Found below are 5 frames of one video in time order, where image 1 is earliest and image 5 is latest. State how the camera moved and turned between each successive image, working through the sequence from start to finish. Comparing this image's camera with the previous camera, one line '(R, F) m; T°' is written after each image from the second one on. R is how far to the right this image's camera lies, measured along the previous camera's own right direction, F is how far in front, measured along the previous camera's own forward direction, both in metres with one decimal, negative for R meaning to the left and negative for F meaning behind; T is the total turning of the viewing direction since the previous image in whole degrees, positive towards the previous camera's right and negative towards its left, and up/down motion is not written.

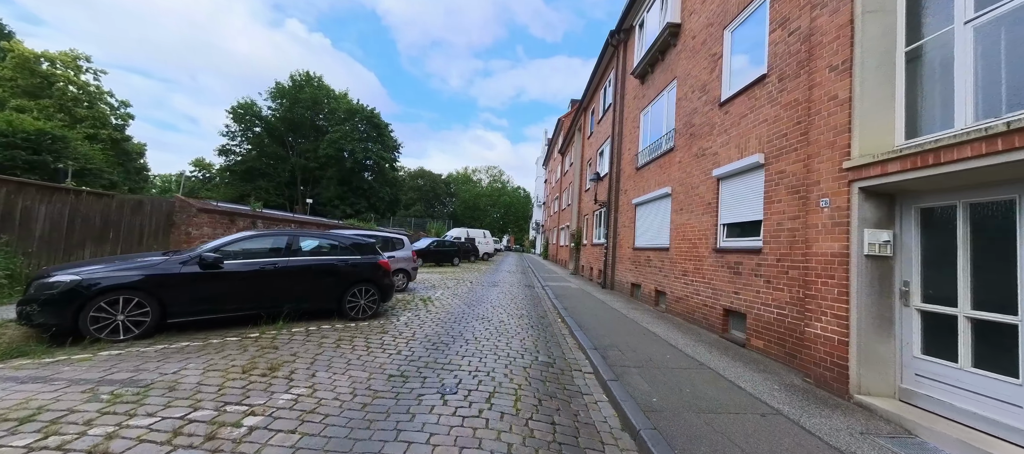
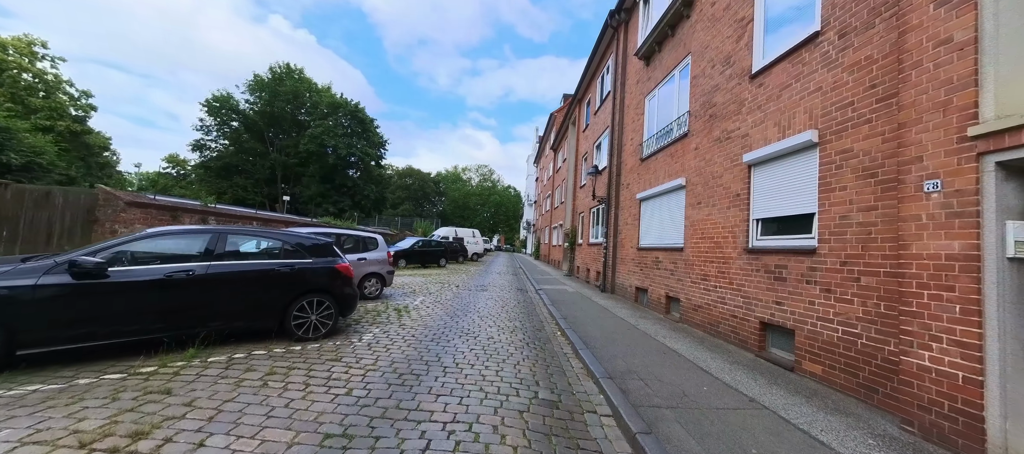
(0.0, +1.2) m; +2°
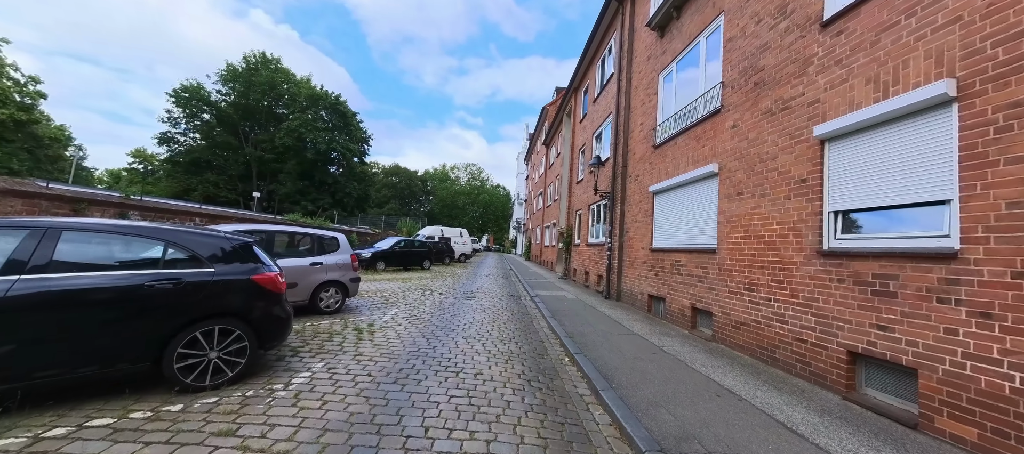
(-0.1, +1.5) m; +2°
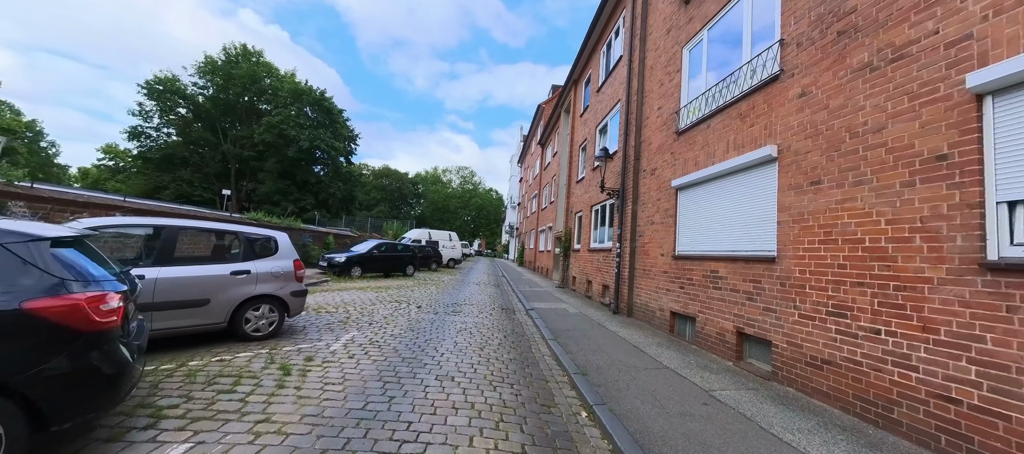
(0.0, +1.5) m; +1°
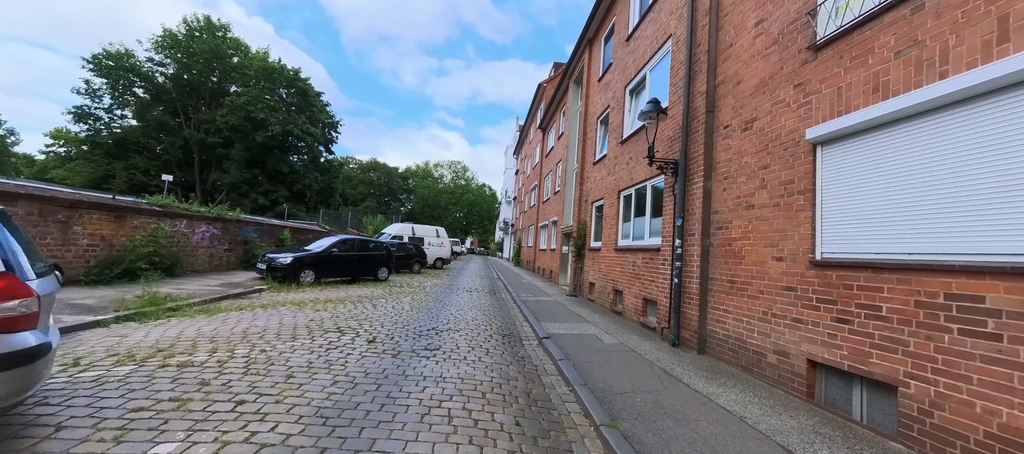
(-0.2, +3.0) m; +1°
